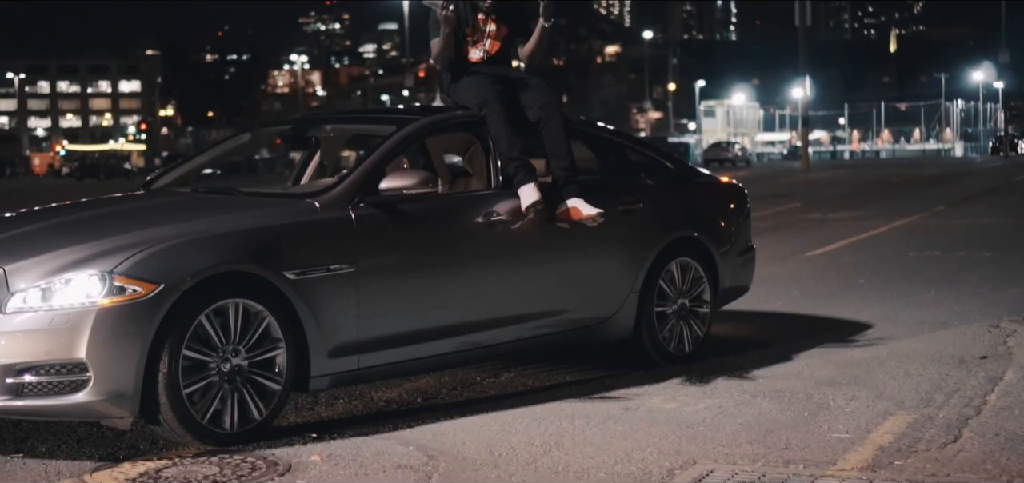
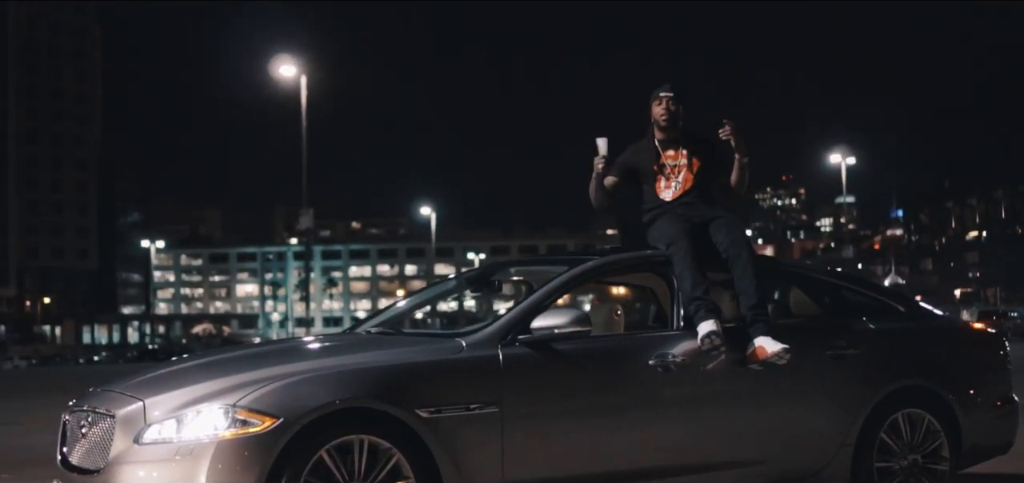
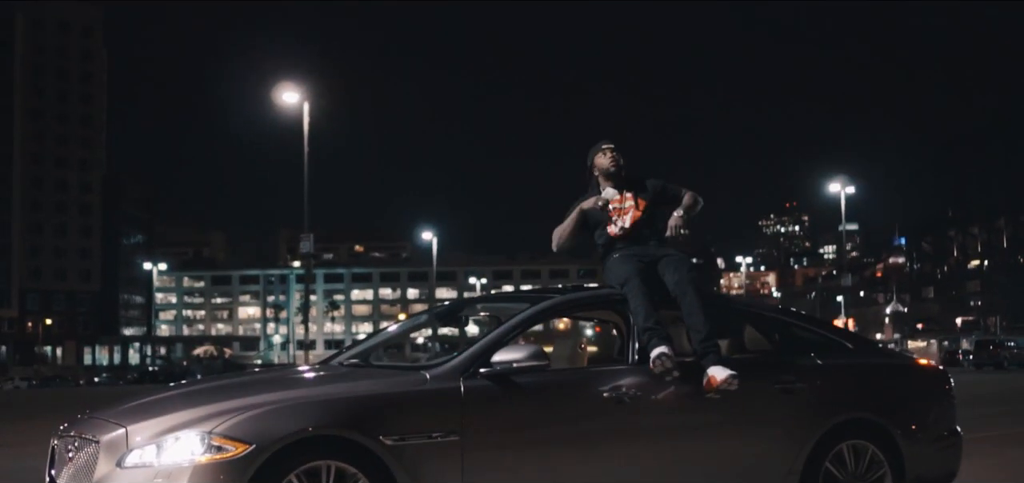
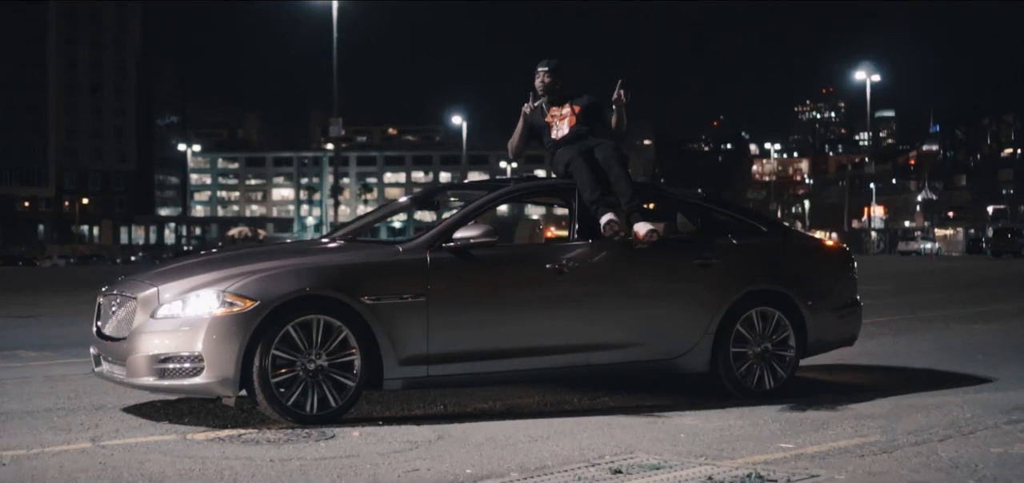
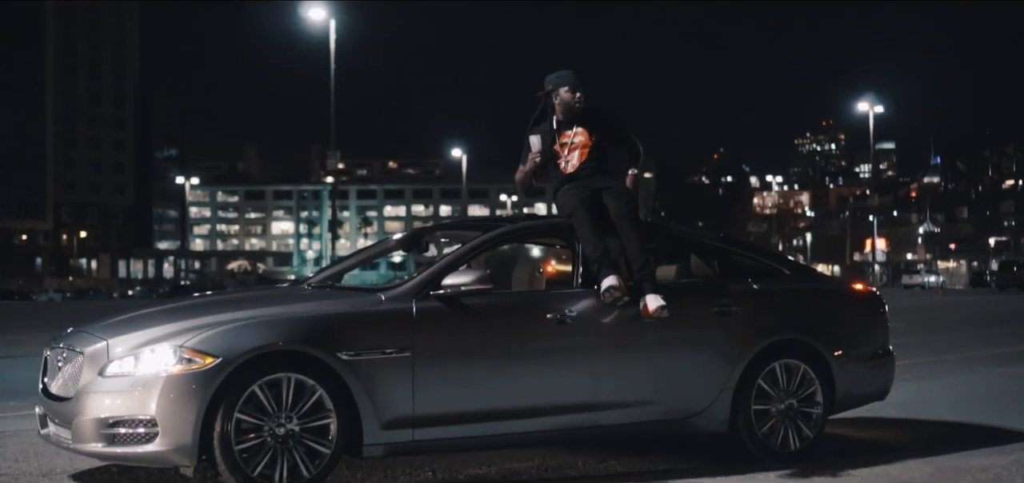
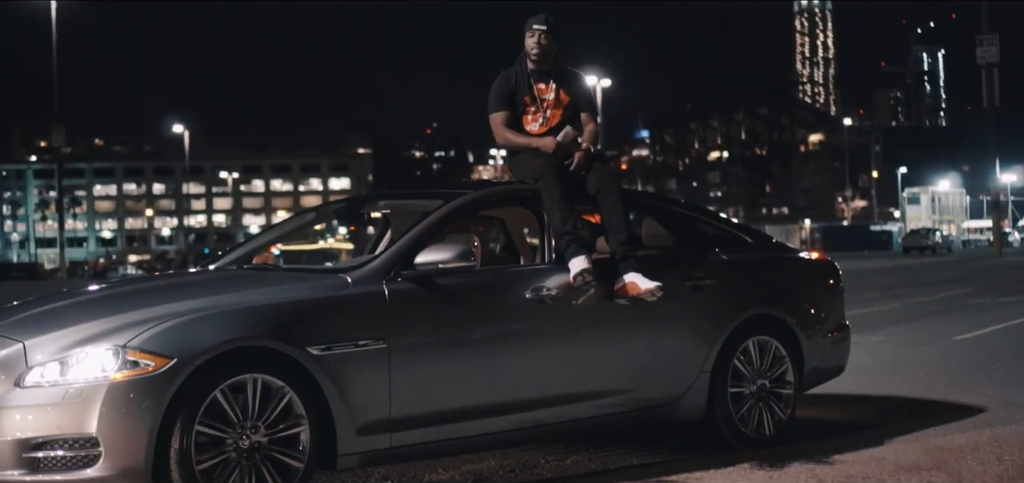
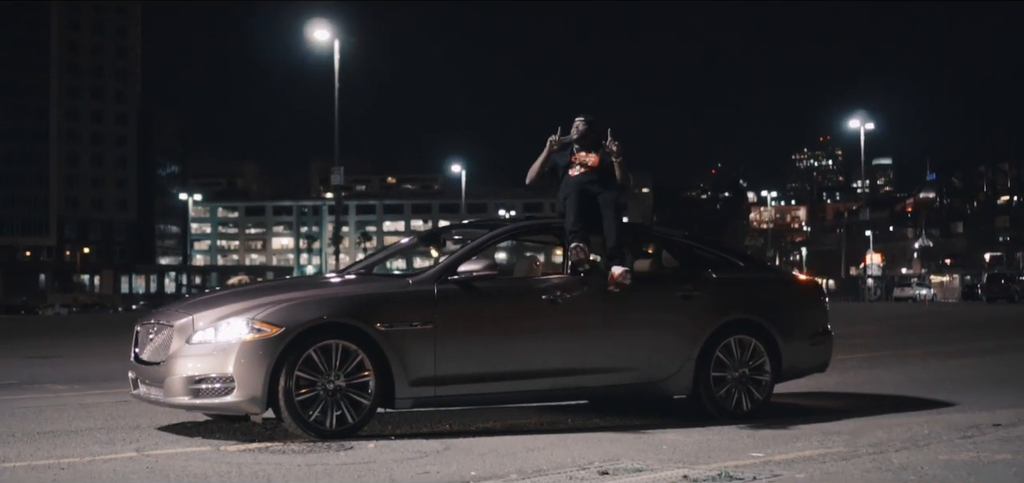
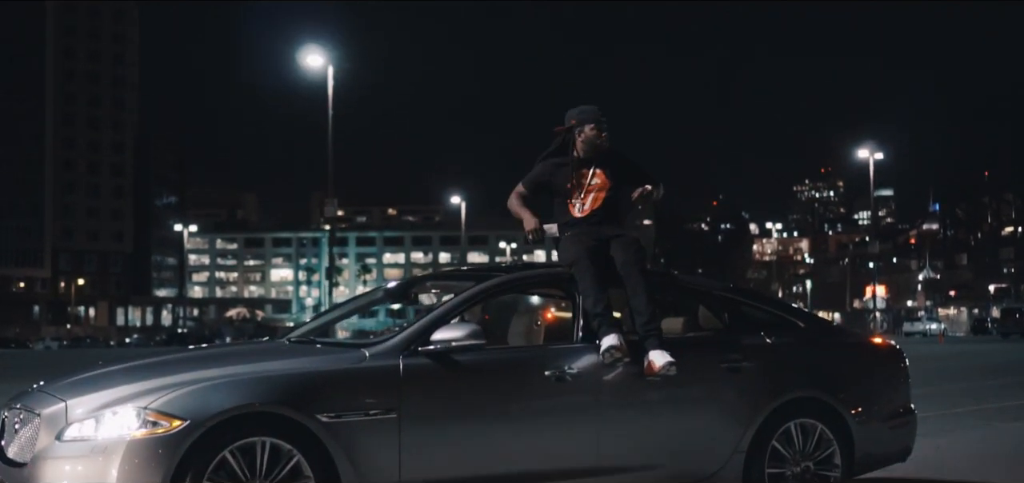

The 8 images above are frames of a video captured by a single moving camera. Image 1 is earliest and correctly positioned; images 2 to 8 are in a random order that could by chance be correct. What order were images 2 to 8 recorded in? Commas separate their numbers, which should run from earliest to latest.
6, 2, 3, 7, 4, 5, 8
